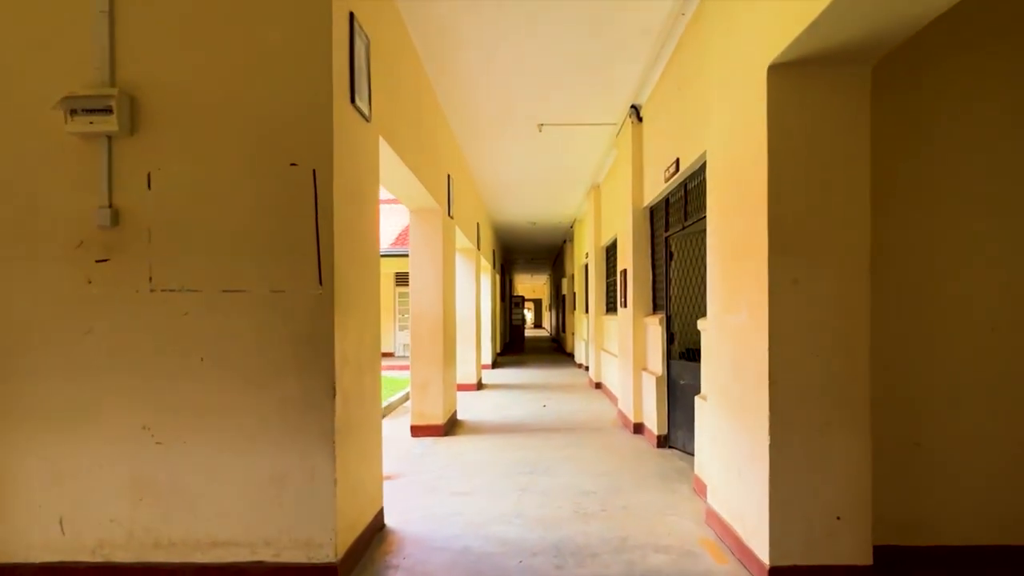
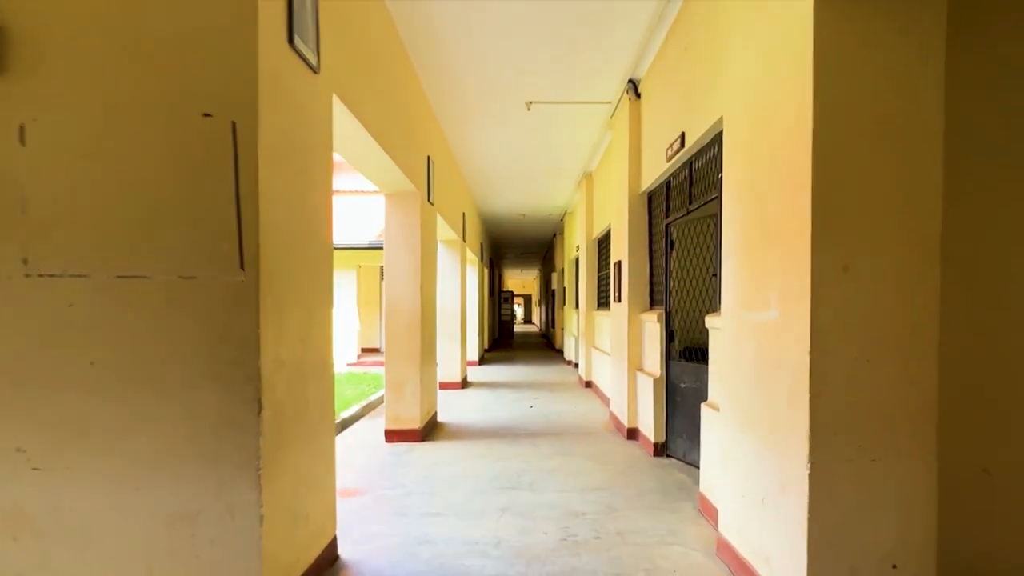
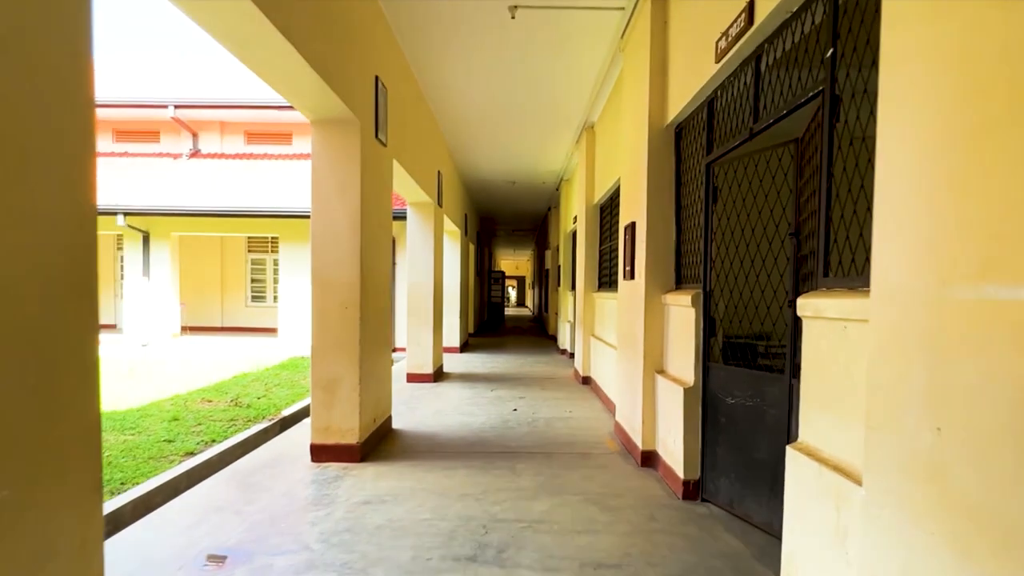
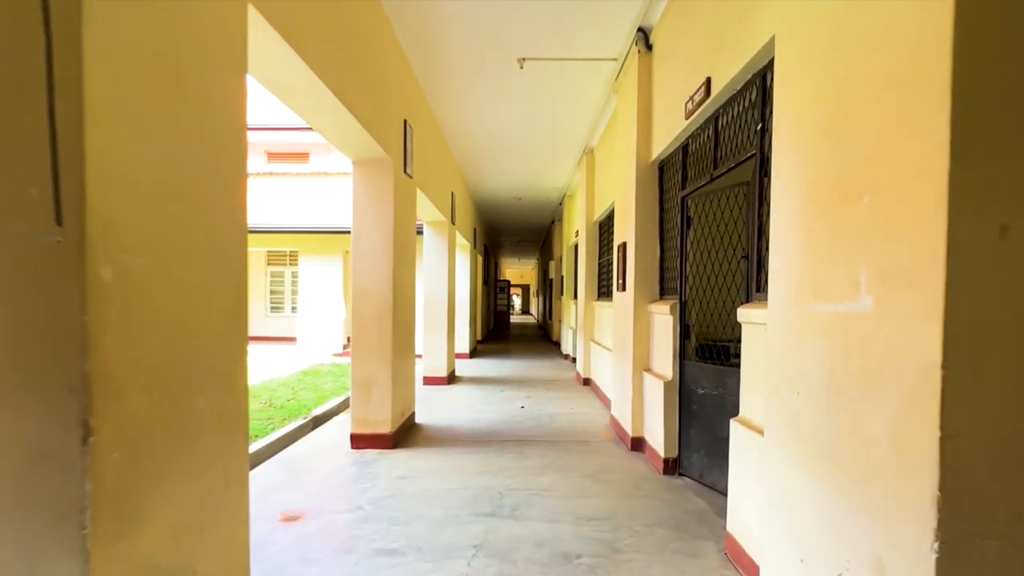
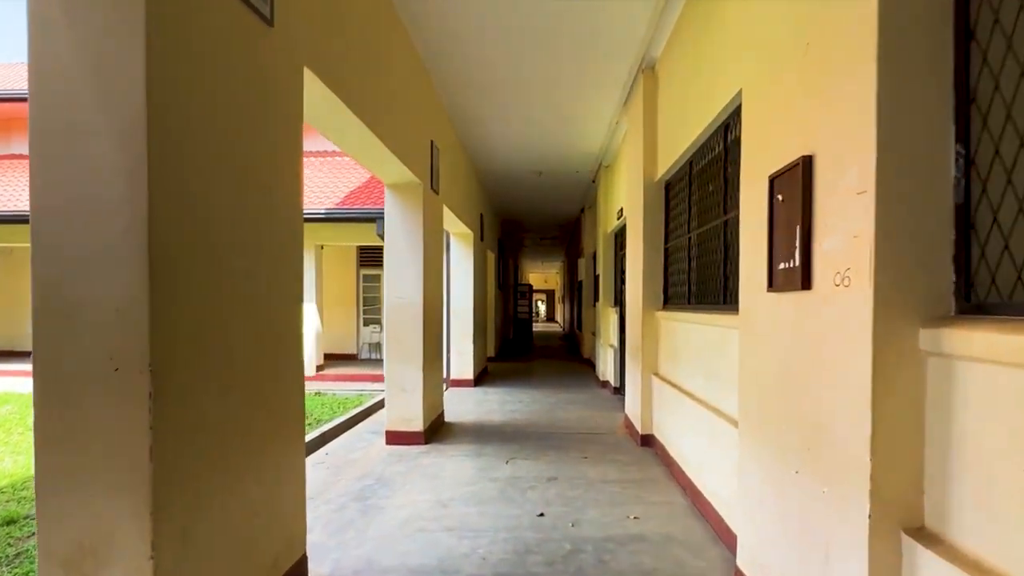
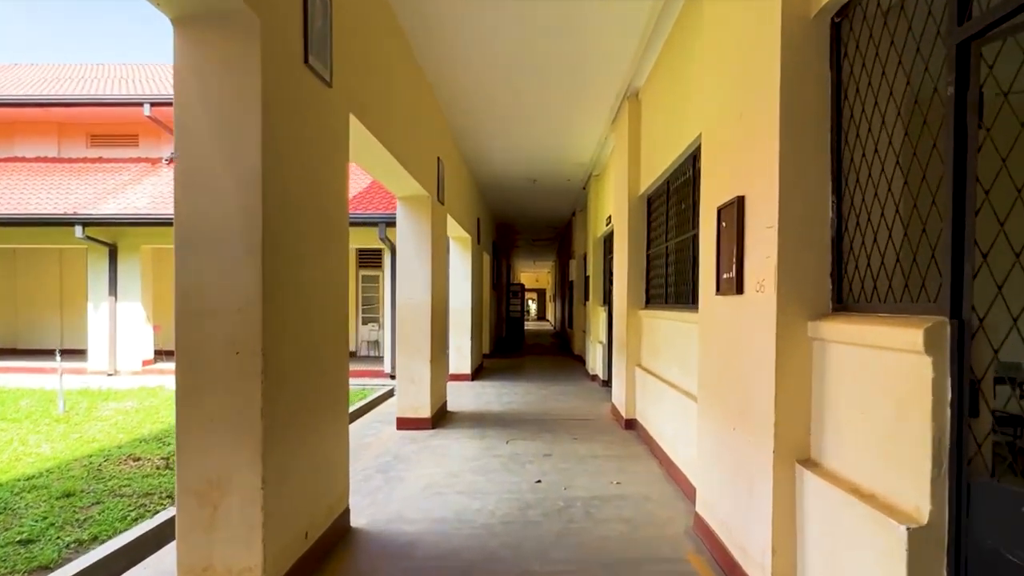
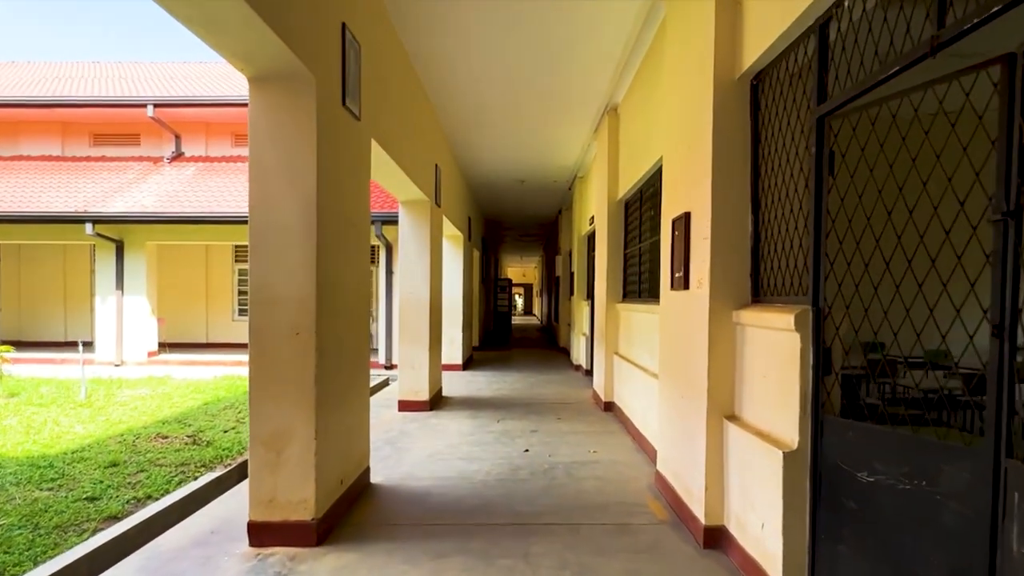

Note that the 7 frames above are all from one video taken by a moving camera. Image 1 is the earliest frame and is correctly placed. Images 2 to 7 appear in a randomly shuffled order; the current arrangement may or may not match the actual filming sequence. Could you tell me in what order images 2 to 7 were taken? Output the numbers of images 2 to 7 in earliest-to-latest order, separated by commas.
2, 4, 3, 7, 6, 5
